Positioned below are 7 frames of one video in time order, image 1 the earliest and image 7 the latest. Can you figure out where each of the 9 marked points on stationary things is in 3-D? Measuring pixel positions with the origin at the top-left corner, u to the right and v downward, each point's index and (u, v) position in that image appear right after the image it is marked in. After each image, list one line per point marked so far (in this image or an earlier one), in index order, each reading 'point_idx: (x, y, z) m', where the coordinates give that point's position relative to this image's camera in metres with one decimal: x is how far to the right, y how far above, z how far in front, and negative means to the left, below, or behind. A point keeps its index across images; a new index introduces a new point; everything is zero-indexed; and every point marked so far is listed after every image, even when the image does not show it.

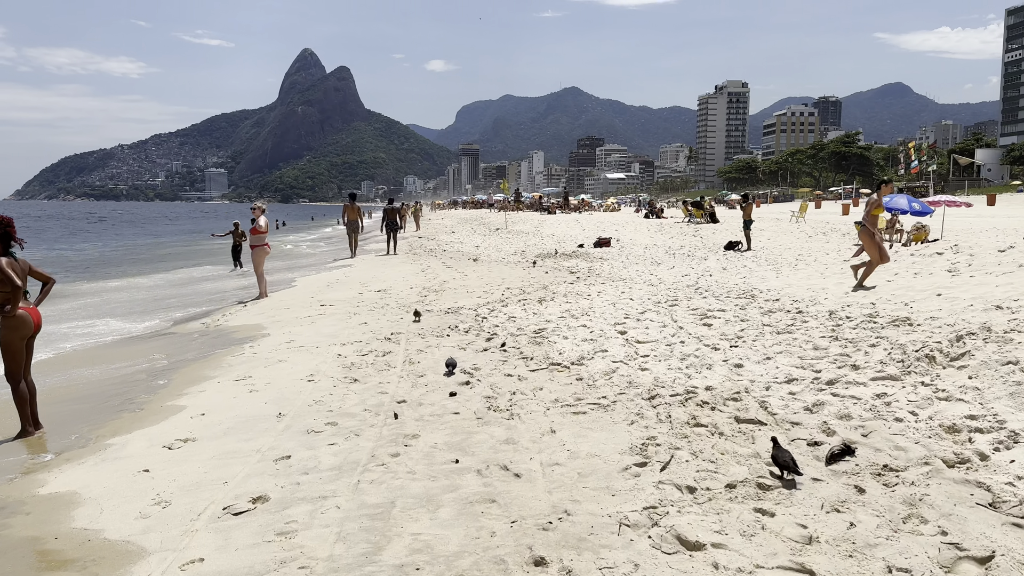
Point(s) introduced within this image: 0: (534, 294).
0: (+0.3, -0.1, +10.8) m
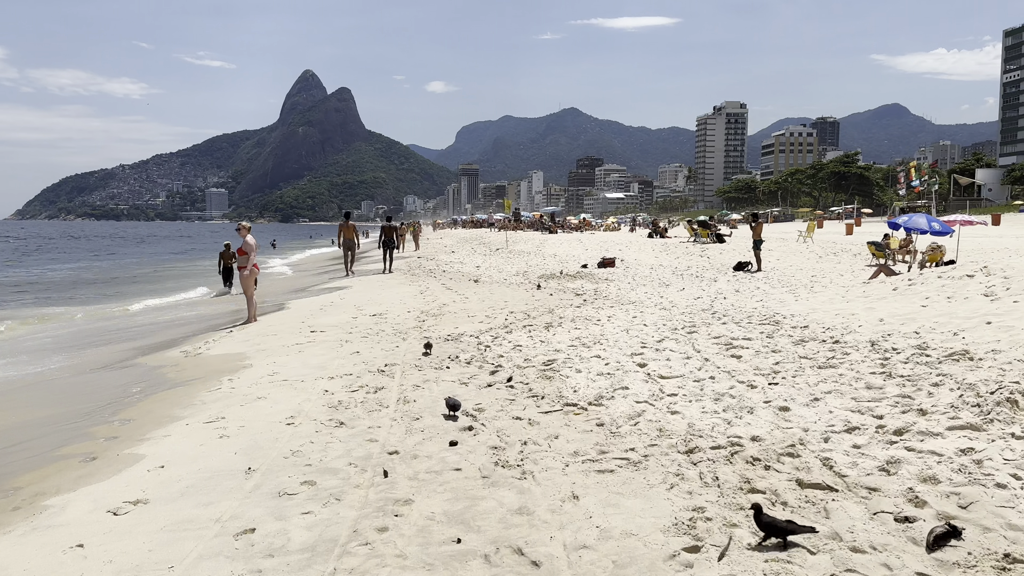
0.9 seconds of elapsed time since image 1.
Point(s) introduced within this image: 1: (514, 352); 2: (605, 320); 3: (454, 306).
0: (+0.4, -0.4, +10.1) m
1: (0.0, -0.6, +7.5) m
2: (+1.2, -0.4, +9.8) m
3: (-0.9, -0.3, +12.4) m
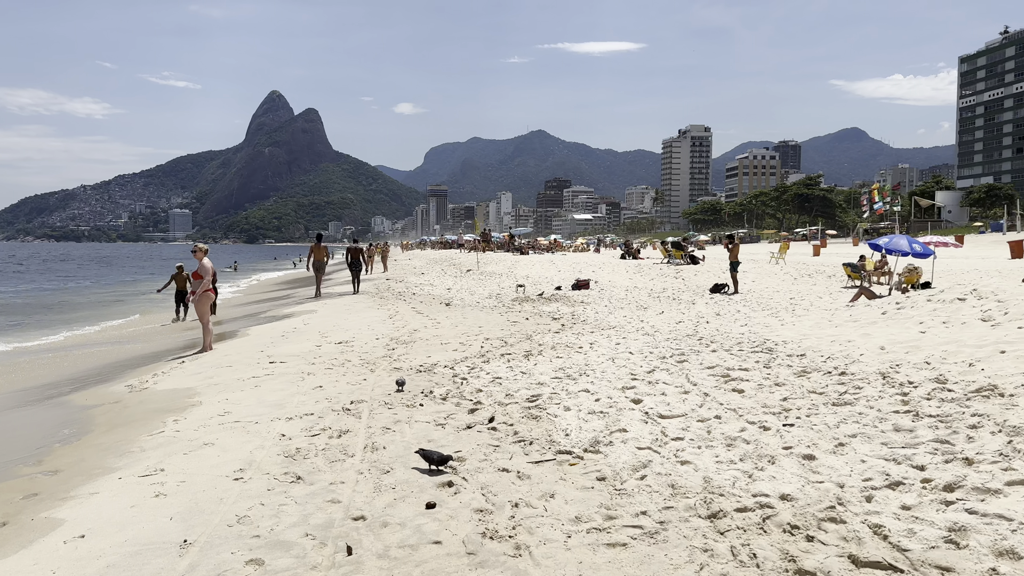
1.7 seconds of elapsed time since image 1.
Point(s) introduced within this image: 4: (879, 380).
0: (+0.1, -0.7, +9.5) m
1: (-0.2, -0.9, +6.8) m
2: (+0.9, -0.7, +9.2) m
3: (-1.3, -0.7, +11.7) m
4: (+2.8, -0.7, +5.9) m
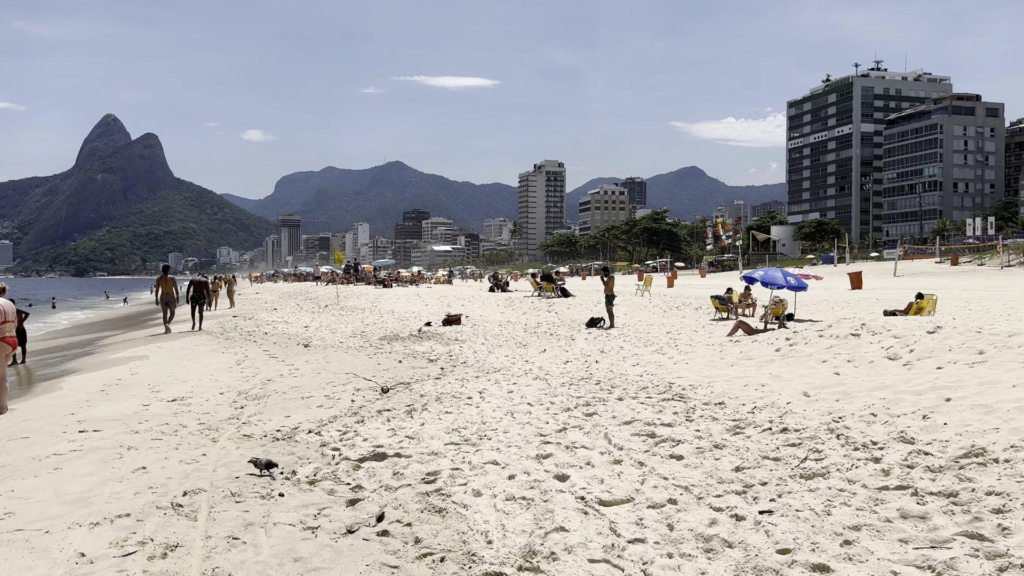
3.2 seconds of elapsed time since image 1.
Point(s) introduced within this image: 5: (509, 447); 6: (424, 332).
0: (-1.2, -1.2, +8.1) m
1: (-1.0, -1.2, +5.5) m
2: (-0.4, -1.2, +8.0) m
3: (-3.0, -1.2, +10.1) m
4: (+2.1, -1.0, +5.1) m
5: (0.0, -1.1, +5.6) m
6: (-2.1, -1.0, +17.9) m
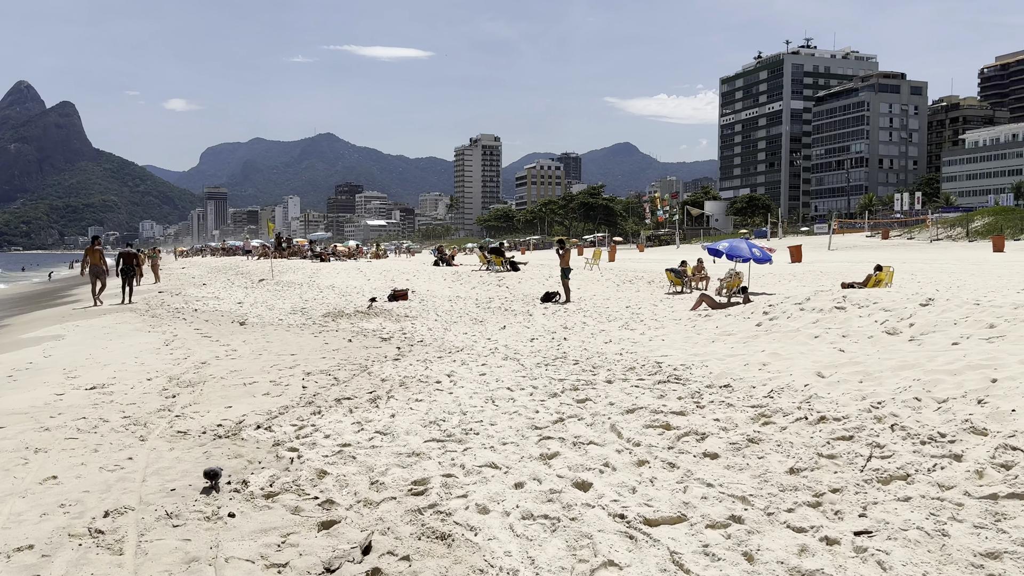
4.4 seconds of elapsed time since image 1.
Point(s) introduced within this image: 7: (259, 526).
0: (-1.5, -0.9, +7.2) m
1: (-1.0, -1.0, +4.5) m
2: (-0.6, -0.9, +7.1) m
3: (-3.3, -0.9, +9.0) m
4: (+2.1, -0.8, +4.3) m
5: (0.0, -0.9, +4.8) m
6: (-3.1, -0.4, +16.8) m
7: (-1.2, -1.1, +3.5) m
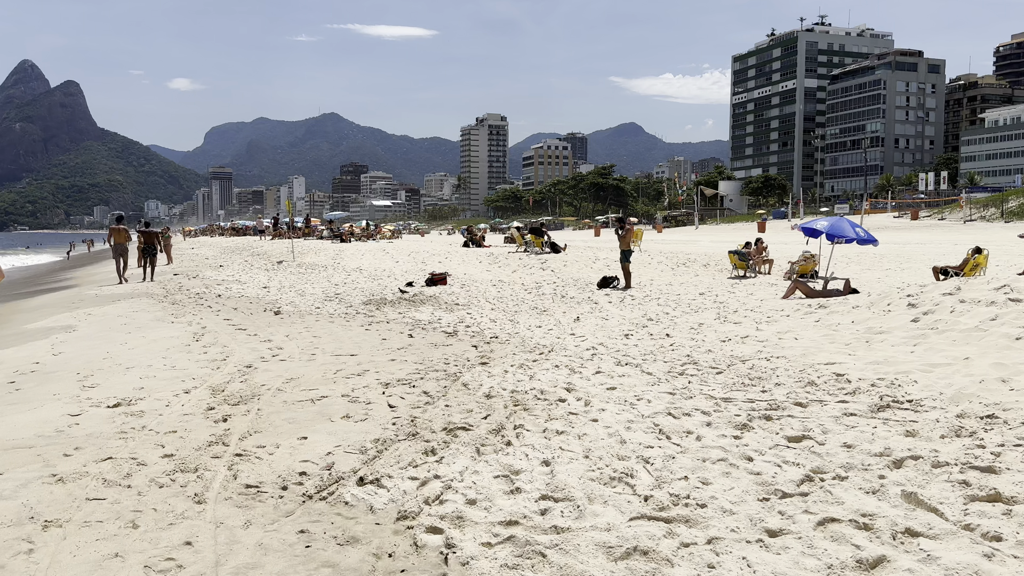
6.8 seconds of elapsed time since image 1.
0: (-0.4, -0.8, +5.5) m
1: (+0.1, -1.0, +2.8) m
2: (+0.5, -0.8, +5.4) m
3: (-2.3, -0.8, +7.3) m
4: (+3.2, -0.8, +2.6) m
5: (+1.0, -0.9, +3.1) m
6: (-2.0, -0.1, +15.1) m
7: (-0.1, -1.1, +1.8) m
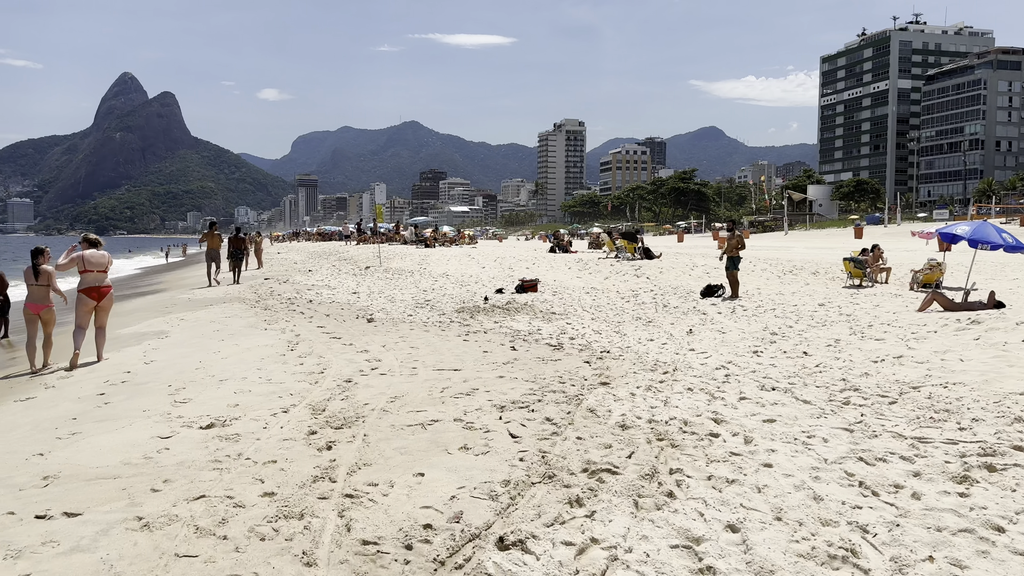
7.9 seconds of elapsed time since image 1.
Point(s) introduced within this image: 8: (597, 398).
0: (+0.5, -0.9, +4.7) m
1: (+0.7, -1.1, +2.0) m
2: (+1.4, -0.9, +4.6) m
3: (-1.2, -0.8, +6.6) m
4: (+3.7, -0.9, +1.5) m
5: (+1.6, -1.0, +2.1) m
6: (-0.1, -0.3, +14.4) m
7: (+0.4, -1.2, +1.0) m
8: (+0.7, -0.8, +6.1) m
